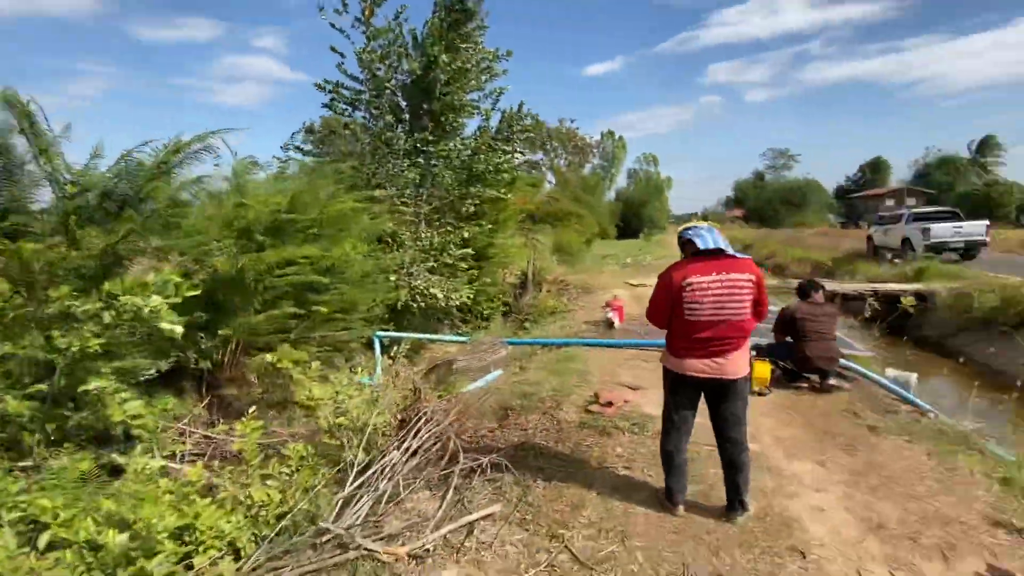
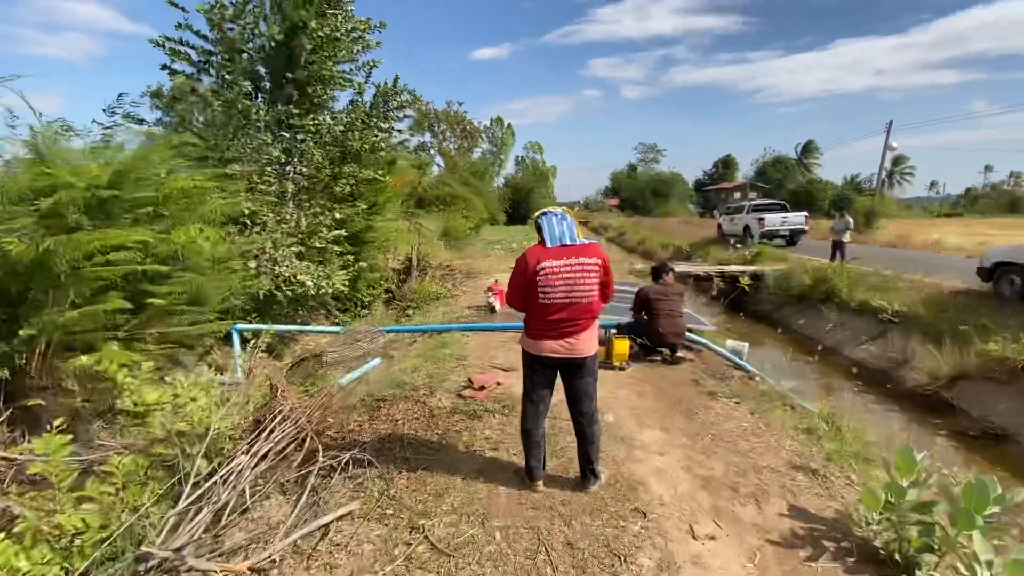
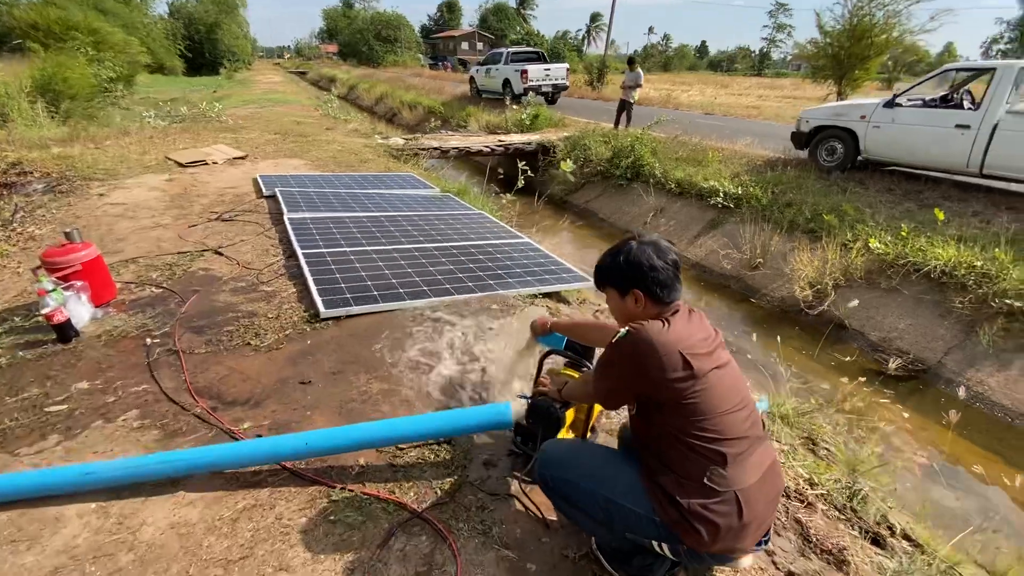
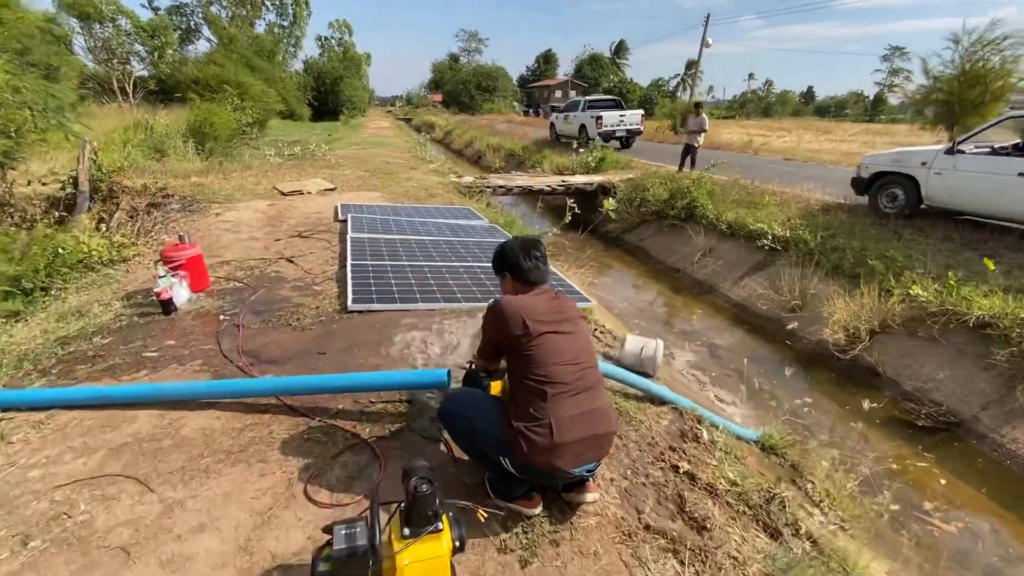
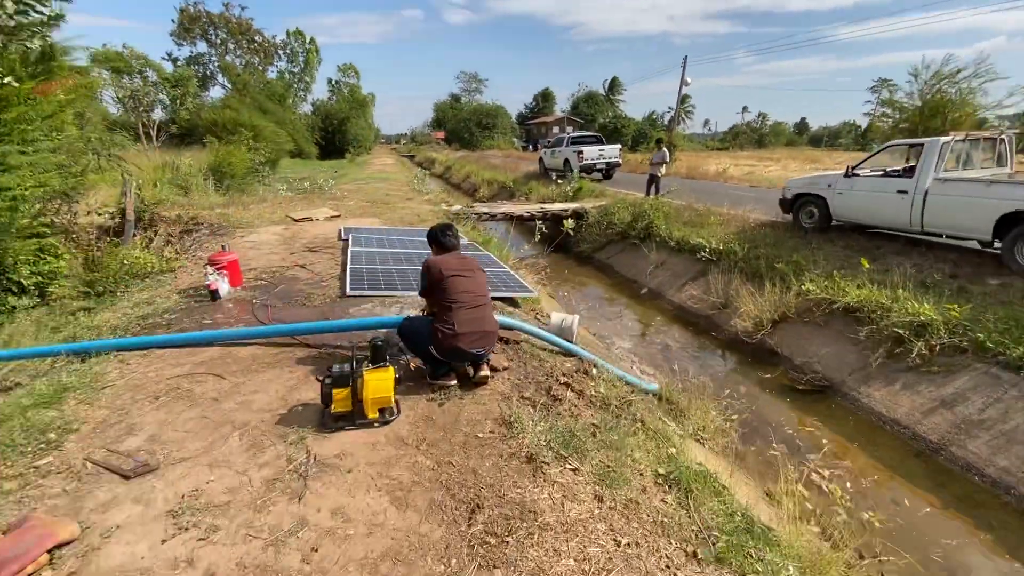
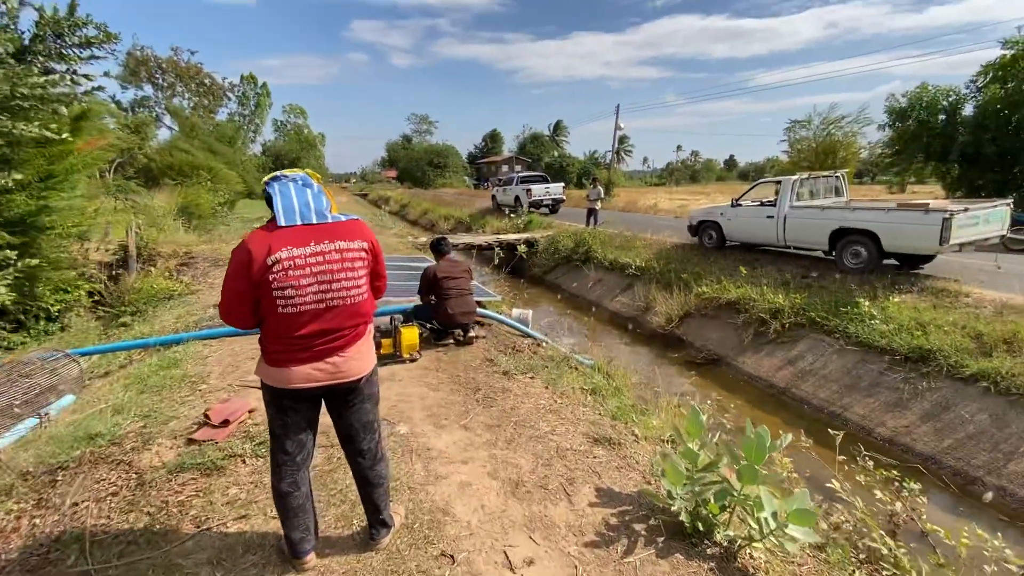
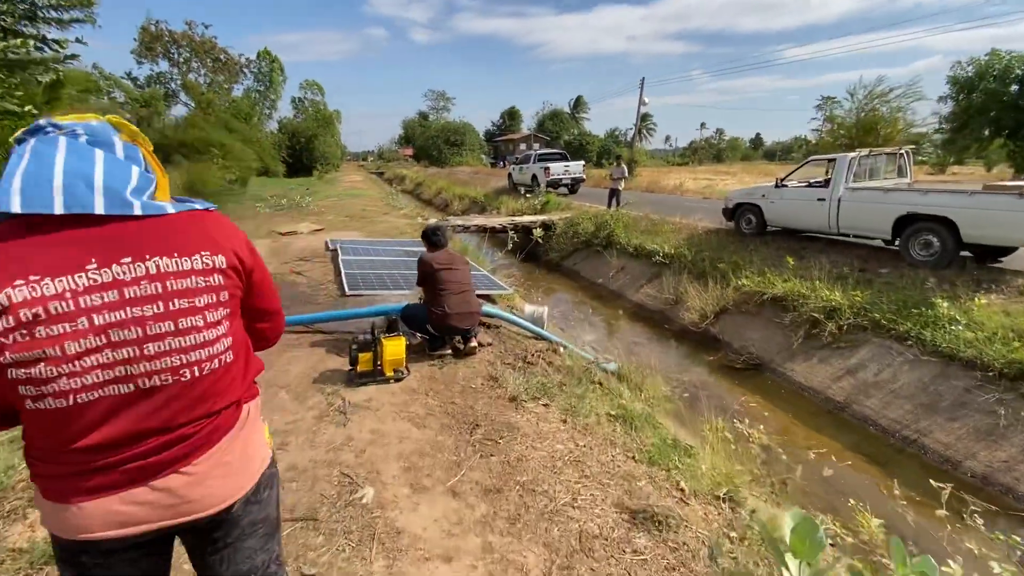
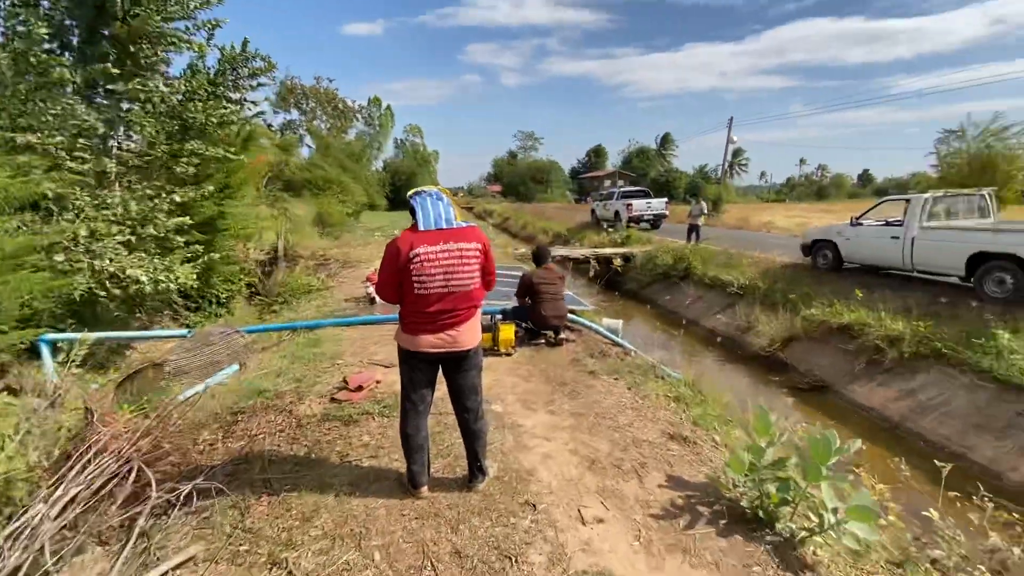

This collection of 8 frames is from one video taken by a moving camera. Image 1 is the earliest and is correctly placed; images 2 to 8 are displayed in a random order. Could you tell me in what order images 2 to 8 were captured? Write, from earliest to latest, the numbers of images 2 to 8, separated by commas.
2, 8, 6, 7, 5, 4, 3
